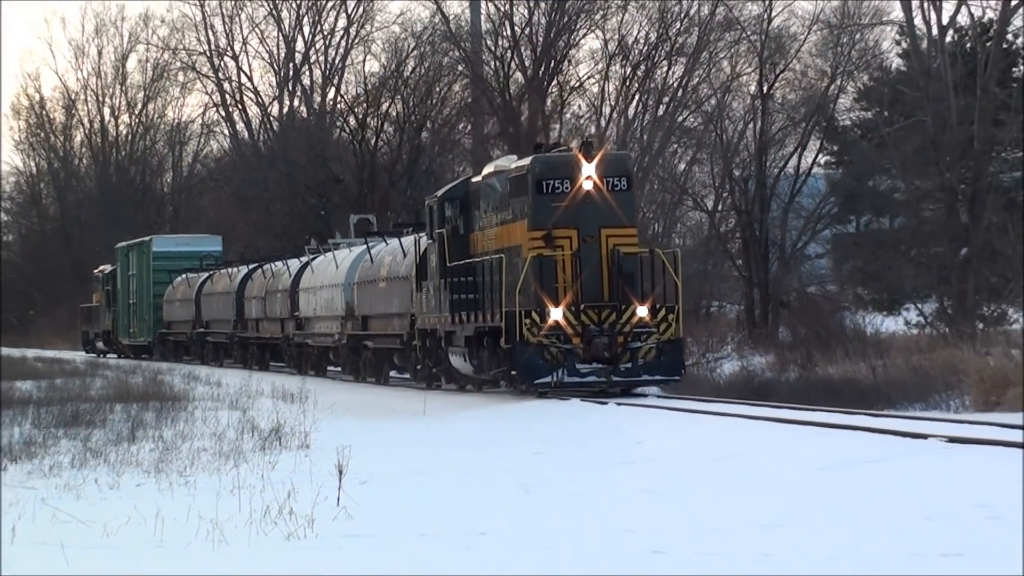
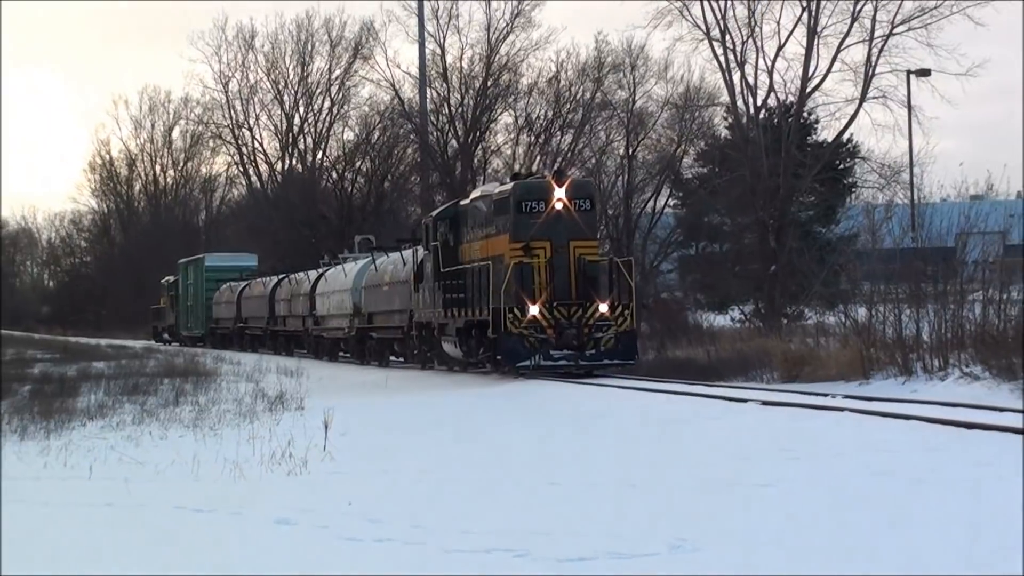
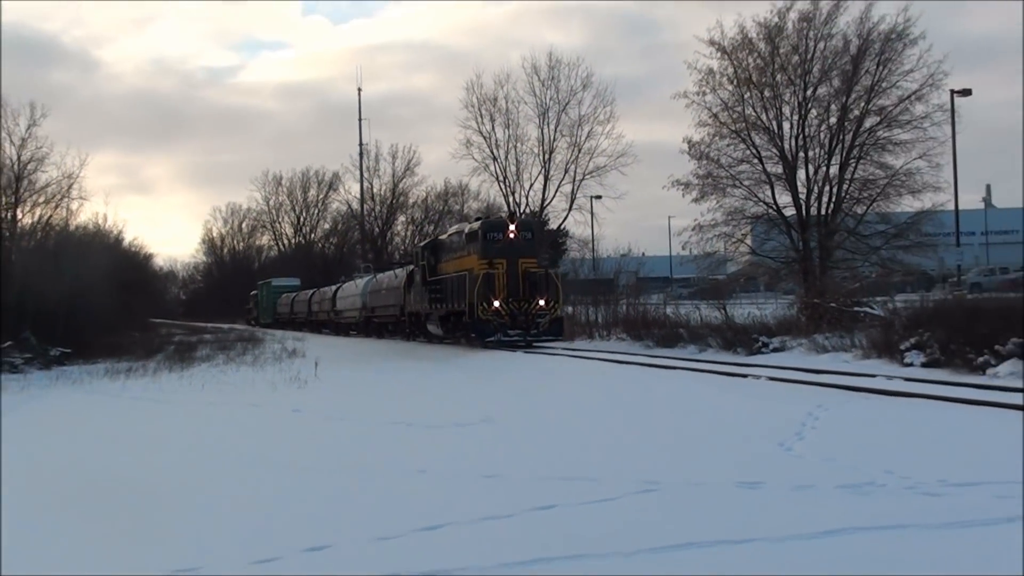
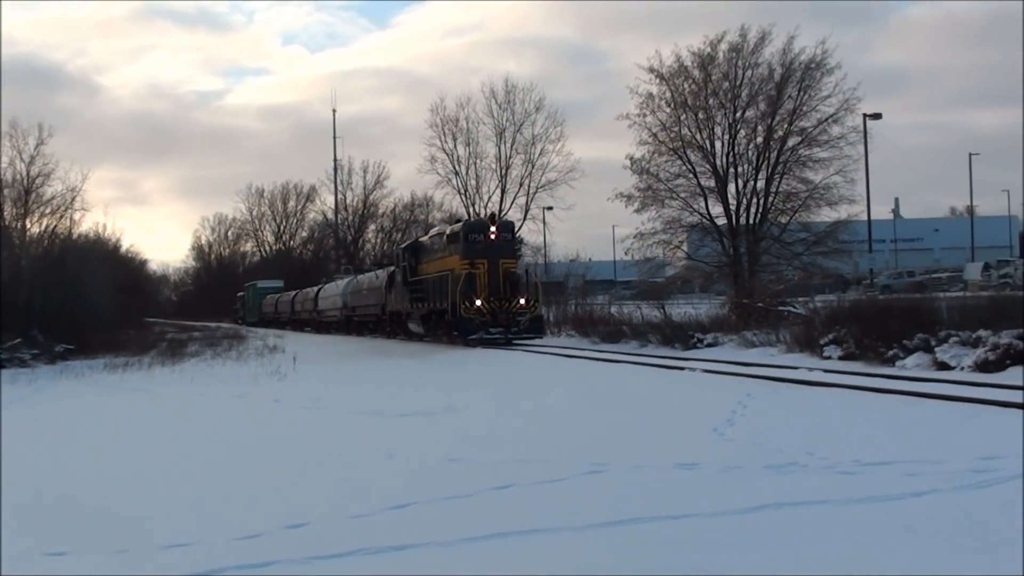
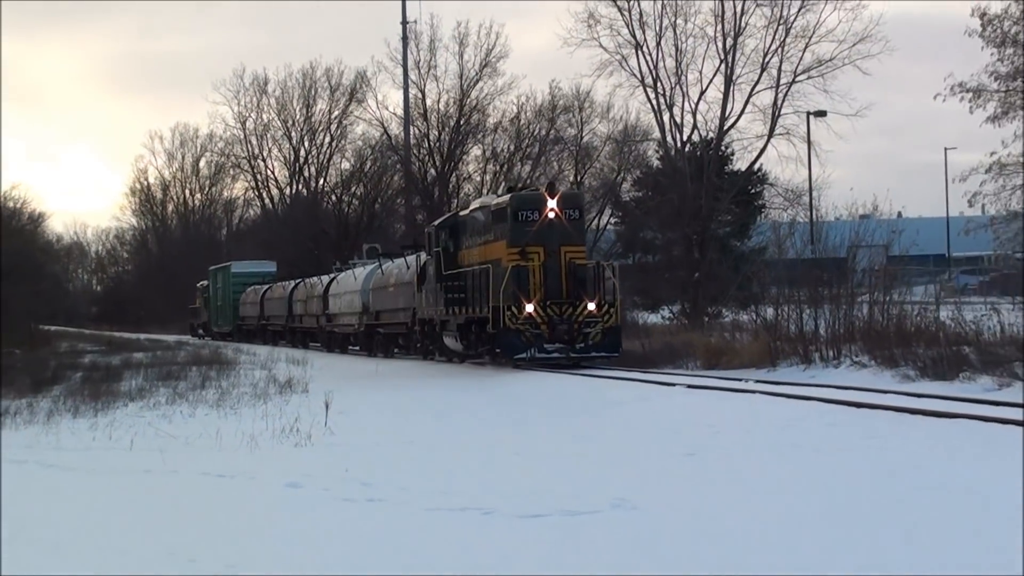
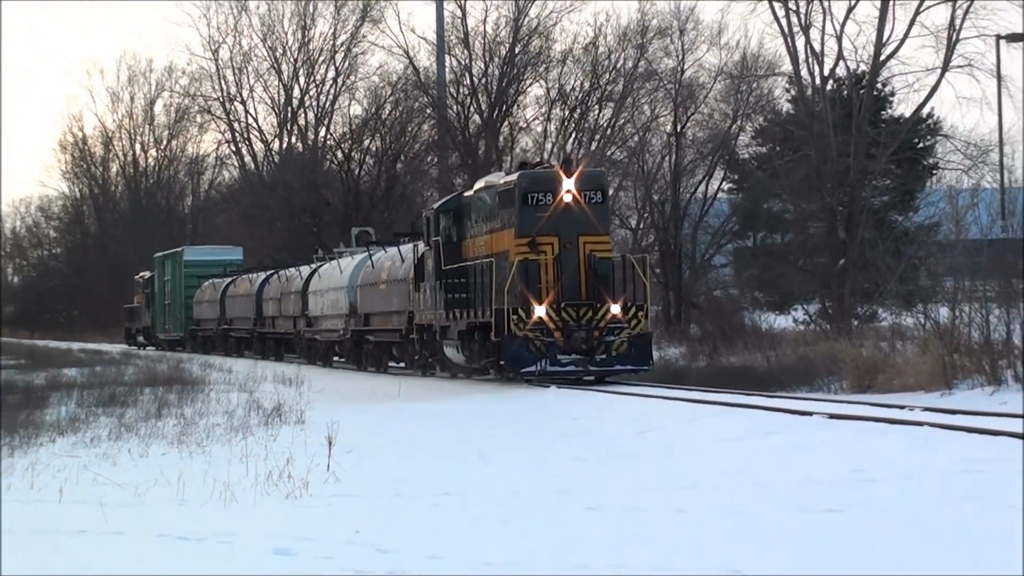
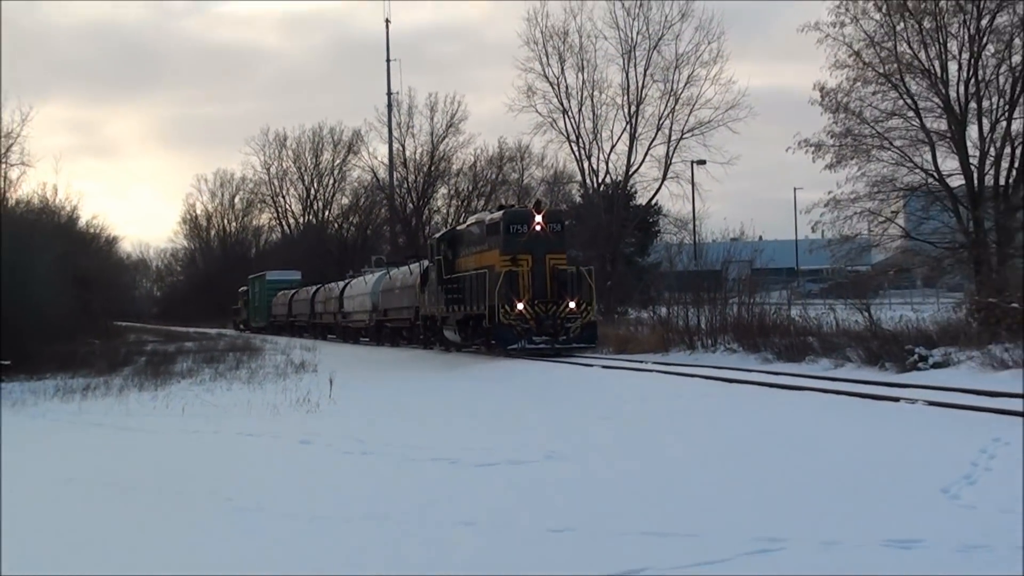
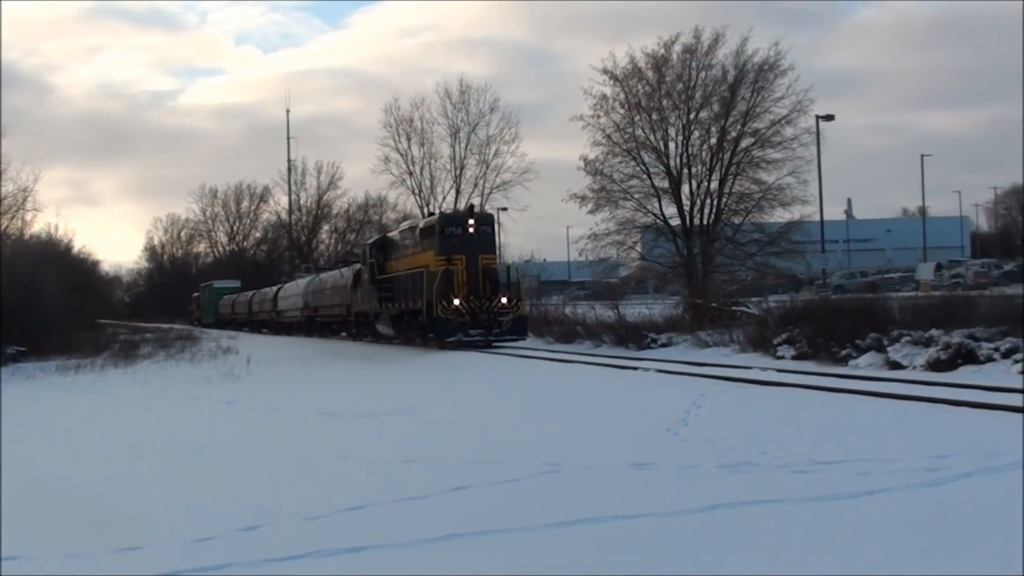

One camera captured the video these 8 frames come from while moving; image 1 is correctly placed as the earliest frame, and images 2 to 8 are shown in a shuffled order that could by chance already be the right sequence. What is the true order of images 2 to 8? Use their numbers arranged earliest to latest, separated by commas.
6, 2, 5, 7, 3, 4, 8
